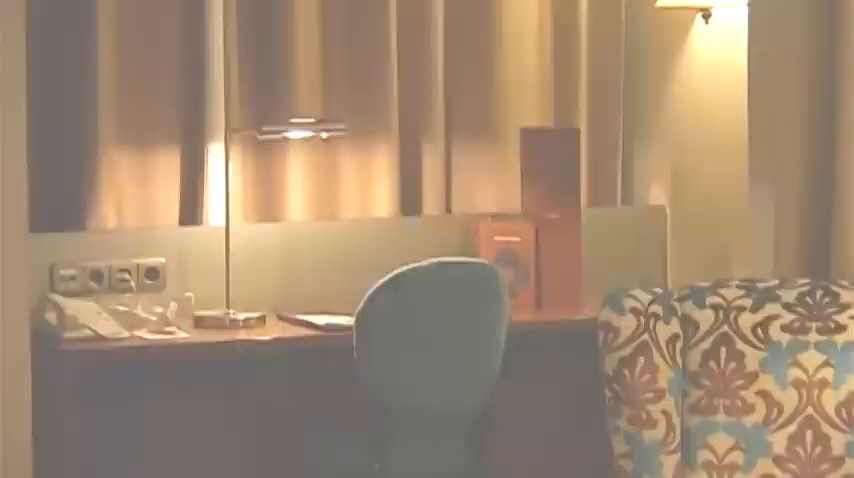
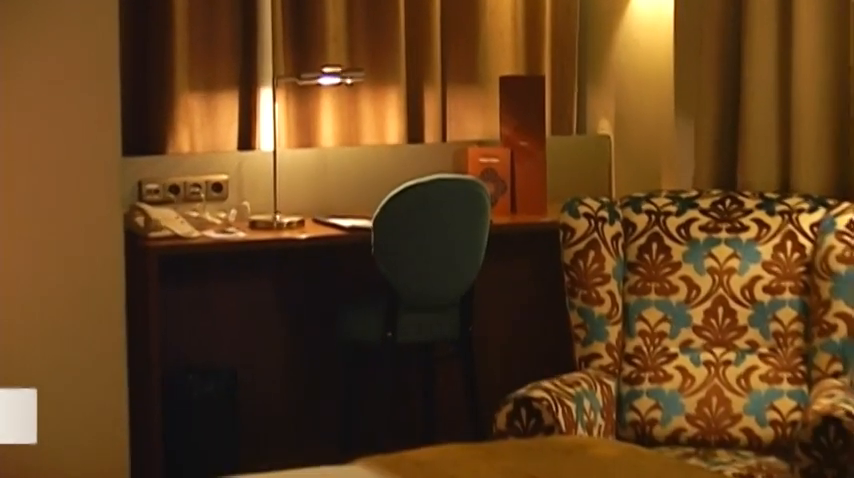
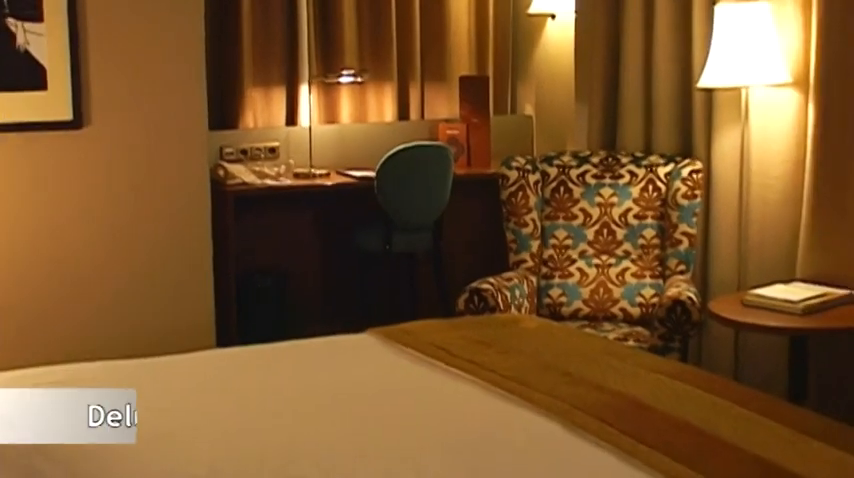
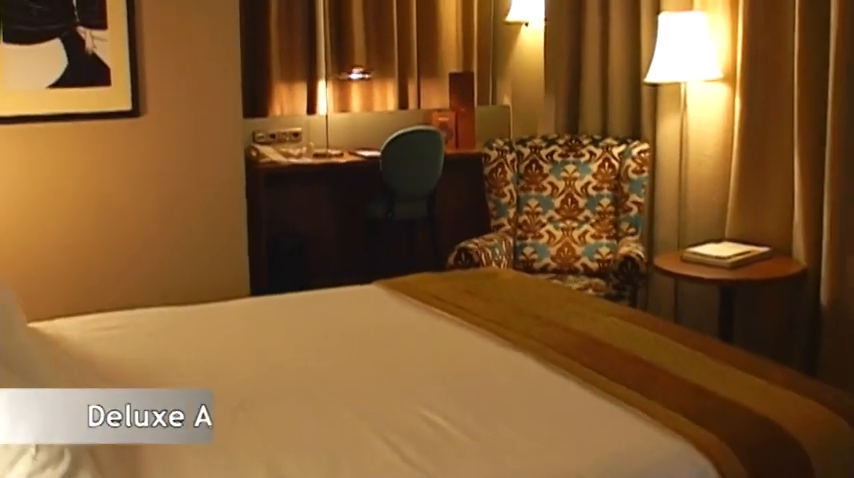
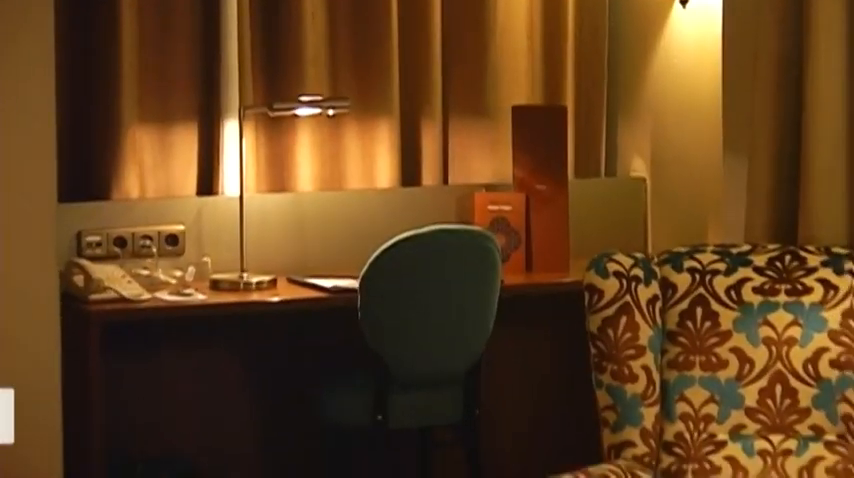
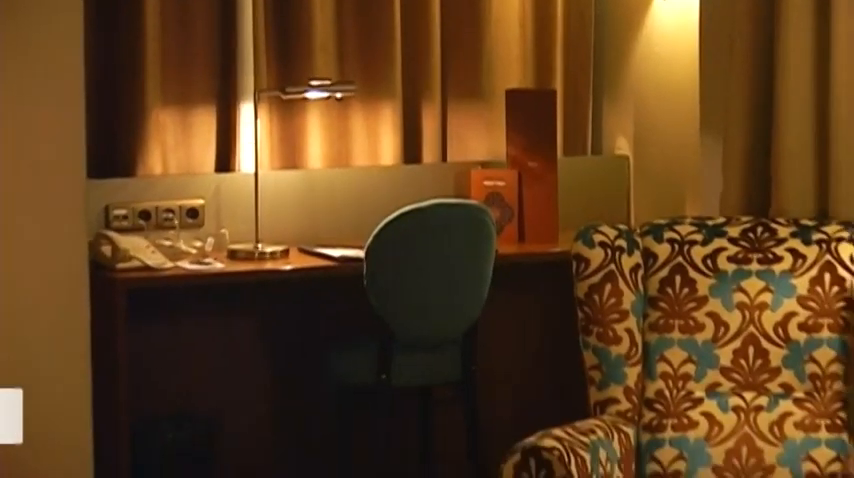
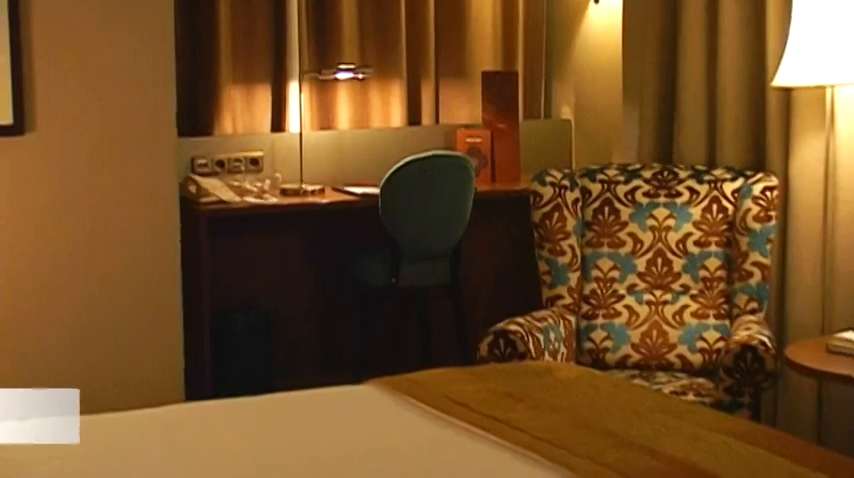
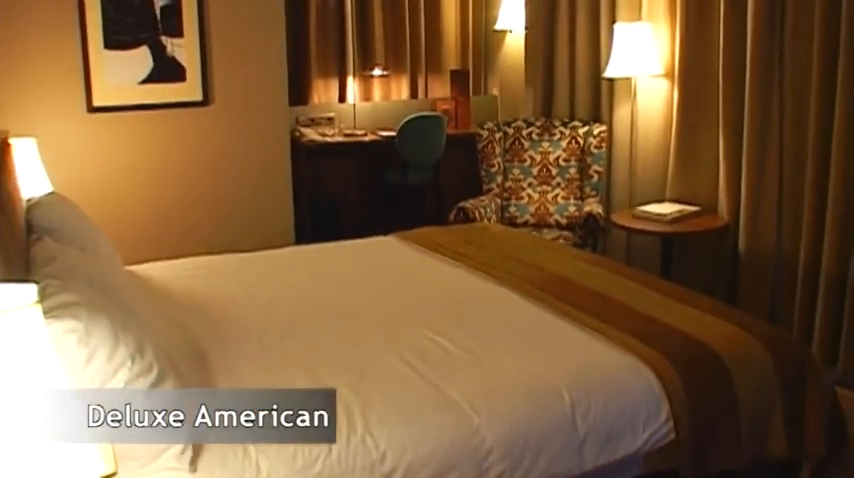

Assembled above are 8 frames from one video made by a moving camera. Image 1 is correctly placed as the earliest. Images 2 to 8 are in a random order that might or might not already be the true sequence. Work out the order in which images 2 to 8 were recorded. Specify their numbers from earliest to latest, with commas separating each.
5, 6, 2, 7, 3, 4, 8
